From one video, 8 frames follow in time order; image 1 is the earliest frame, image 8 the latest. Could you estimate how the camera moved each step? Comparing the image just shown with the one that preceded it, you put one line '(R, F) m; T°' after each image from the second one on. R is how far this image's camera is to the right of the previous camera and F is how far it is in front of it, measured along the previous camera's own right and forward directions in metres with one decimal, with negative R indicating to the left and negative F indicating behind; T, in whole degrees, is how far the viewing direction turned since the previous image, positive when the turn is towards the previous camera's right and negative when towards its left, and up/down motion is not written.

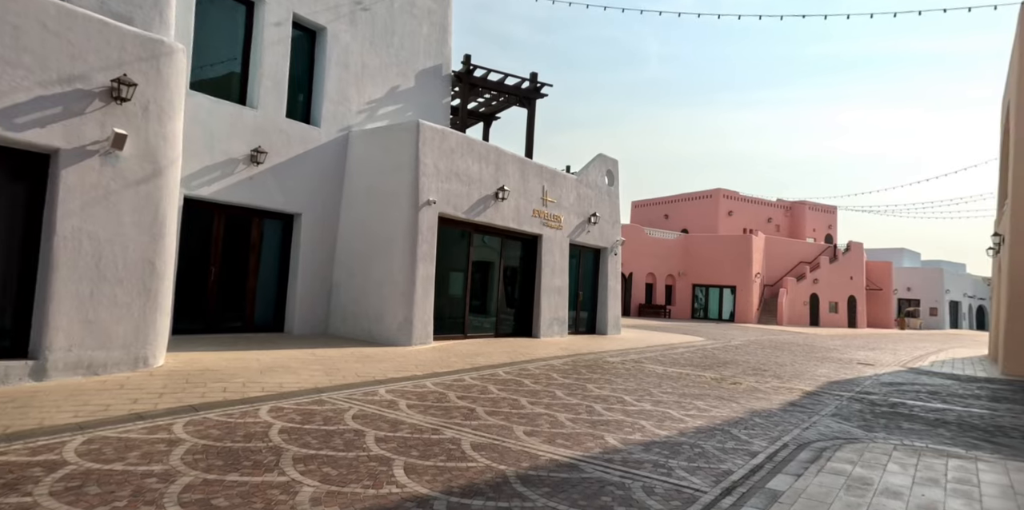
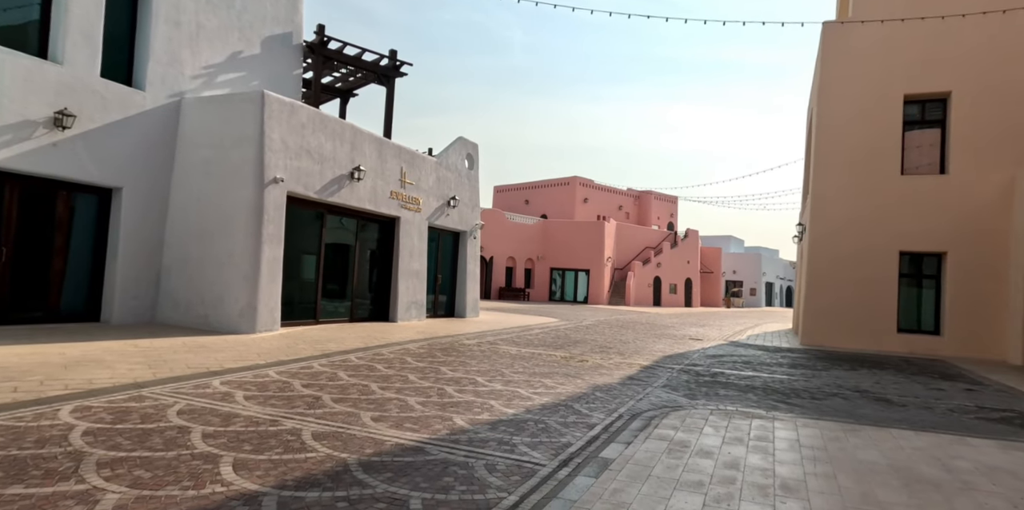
(+0.1, 0.0) m; +13°
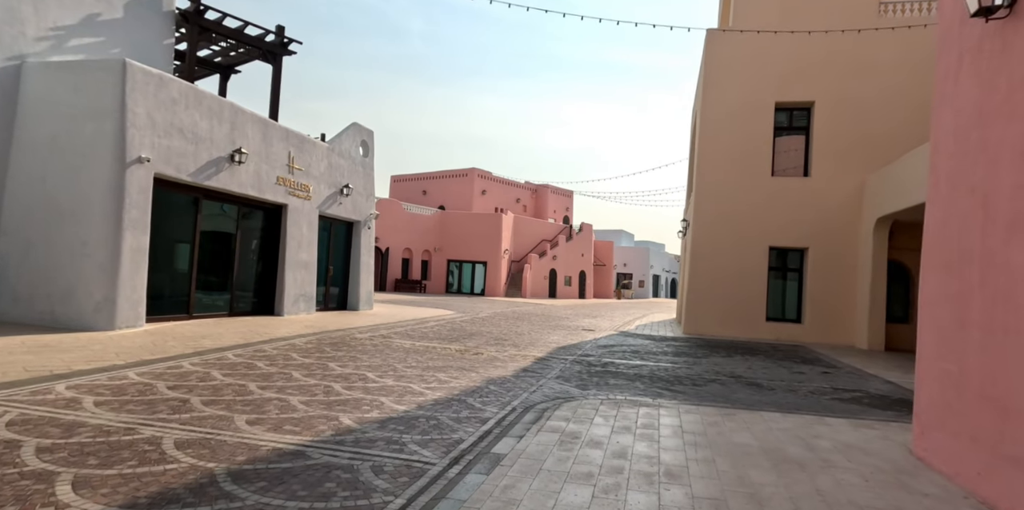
(+0.1, +0.2) m; +10°
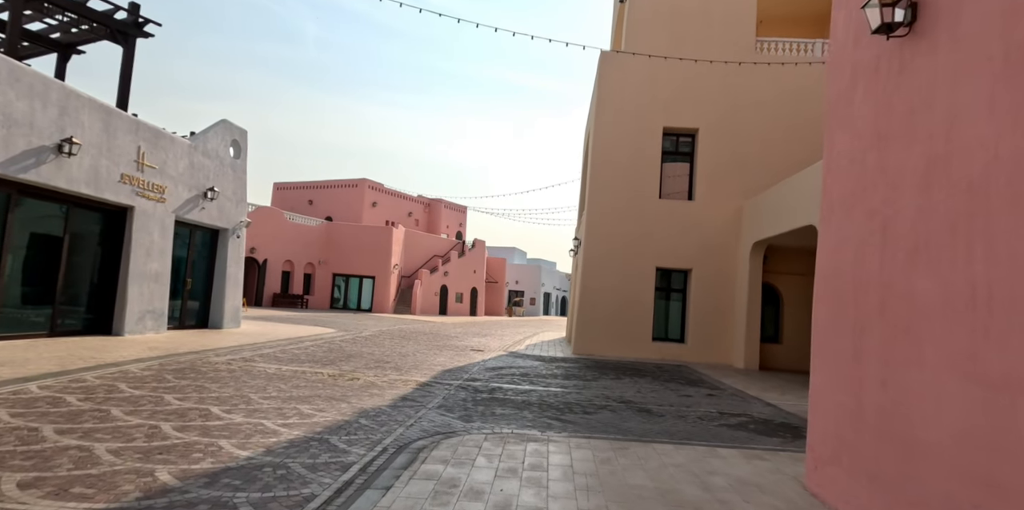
(+0.2, +0.7) m; +10°
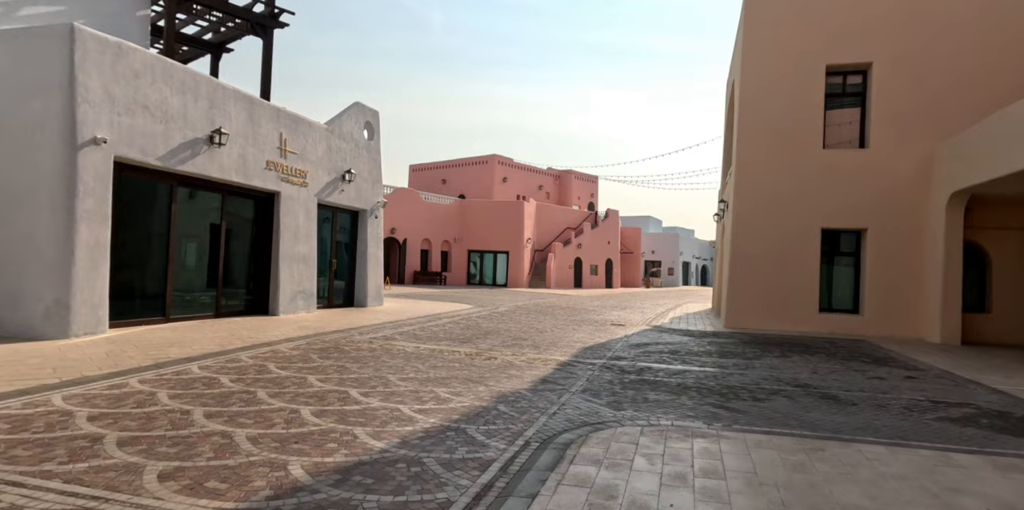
(-0.2, +0.8) m; -13°
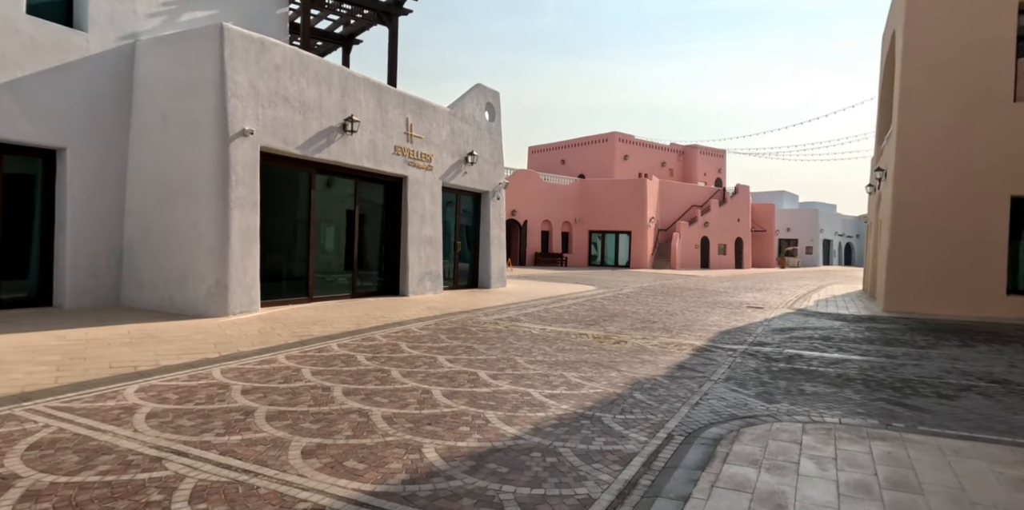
(-0.1, +0.3) m; -11°
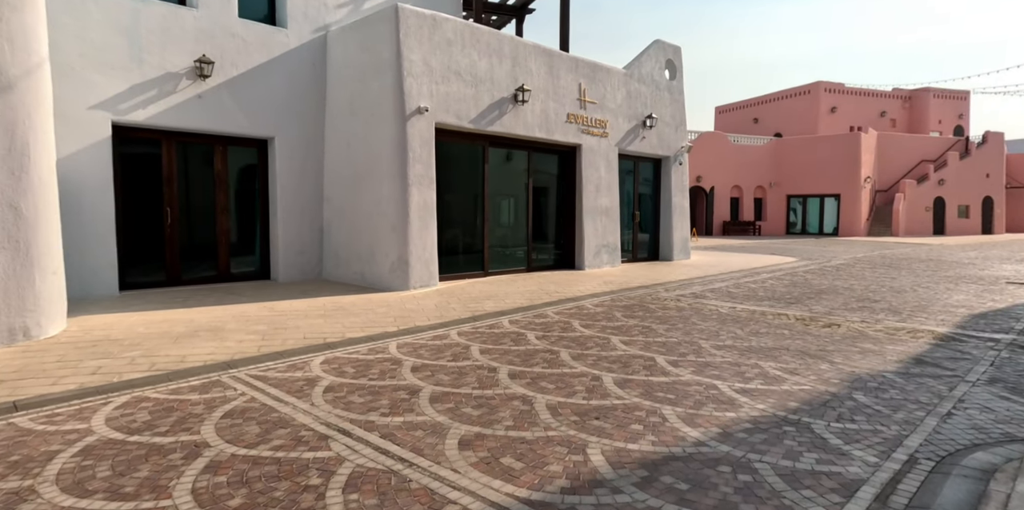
(0.0, +0.6) m; -18°
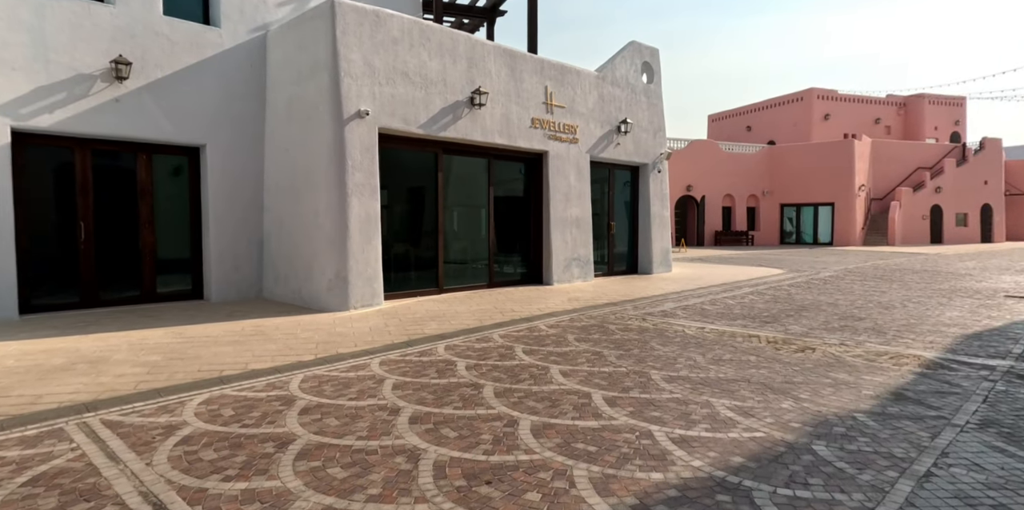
(+0.7, +0.8) m; 0°
